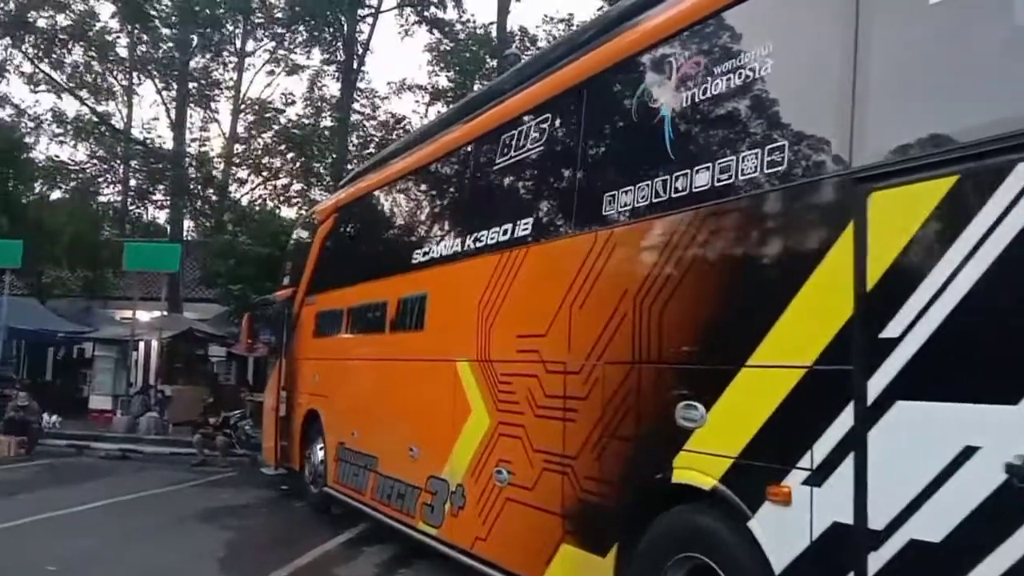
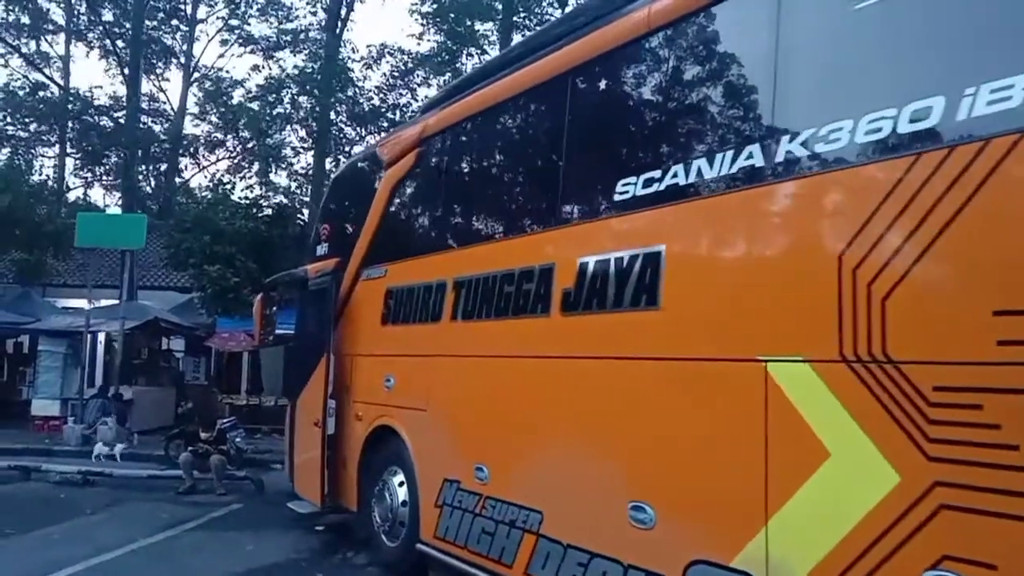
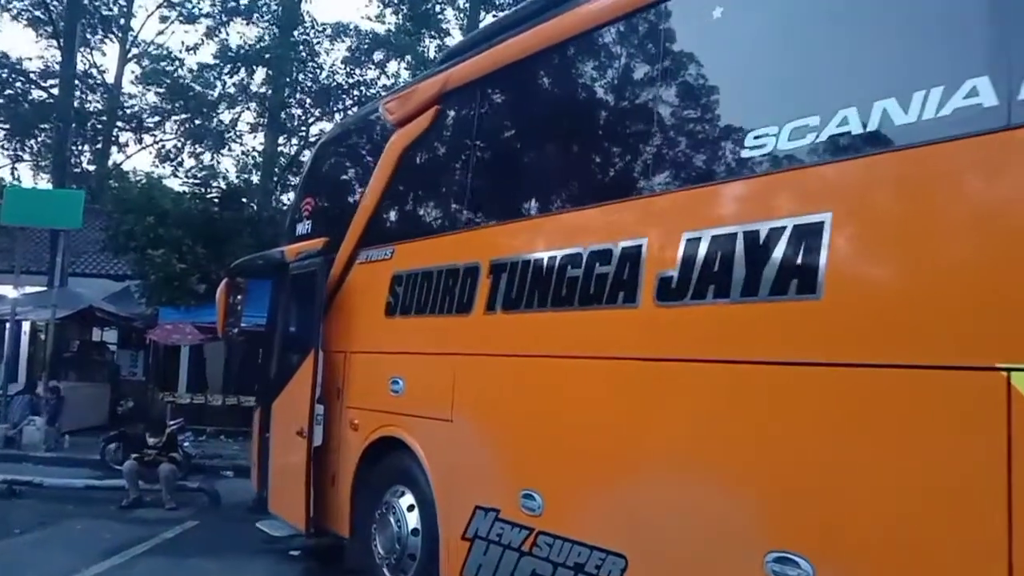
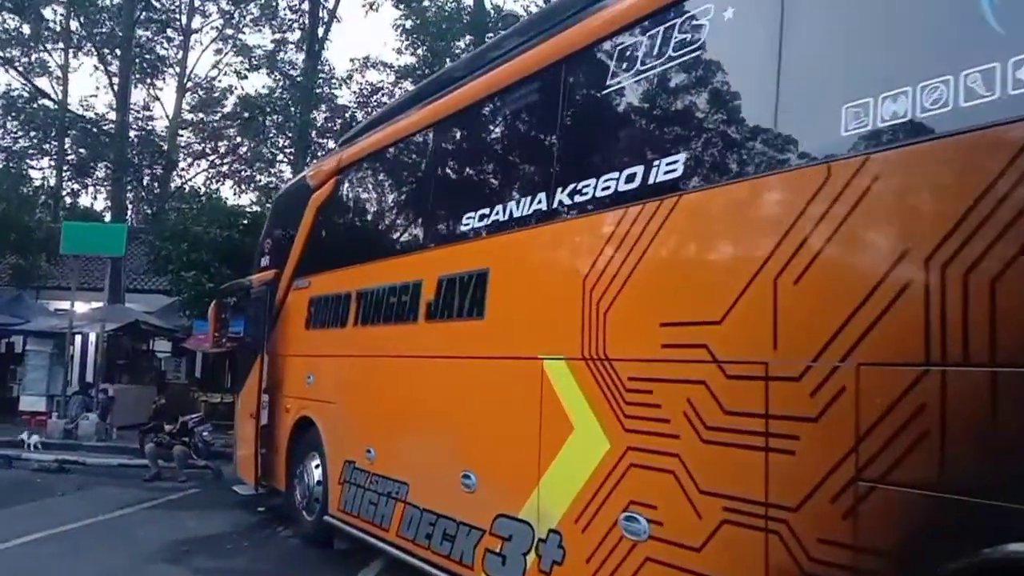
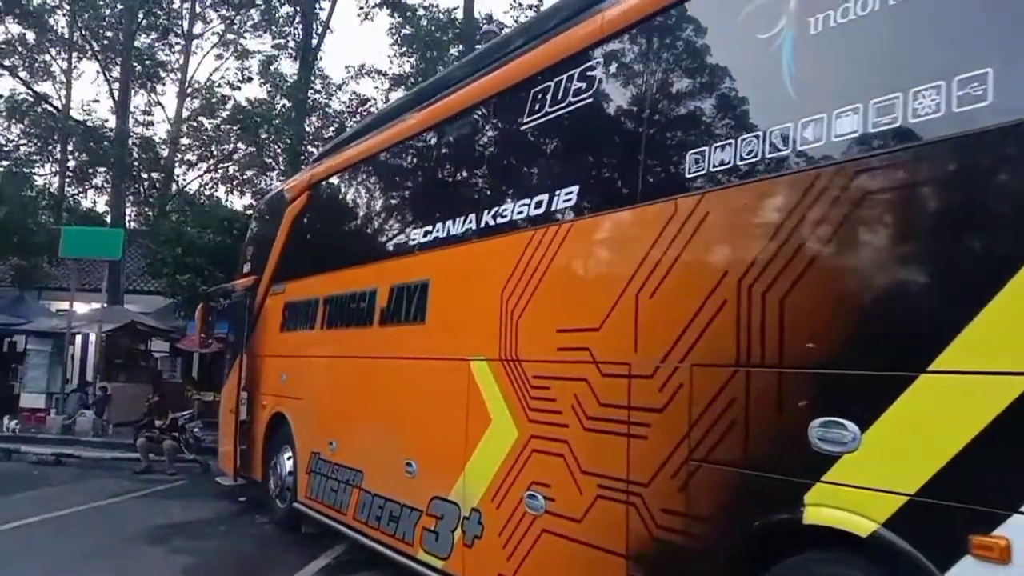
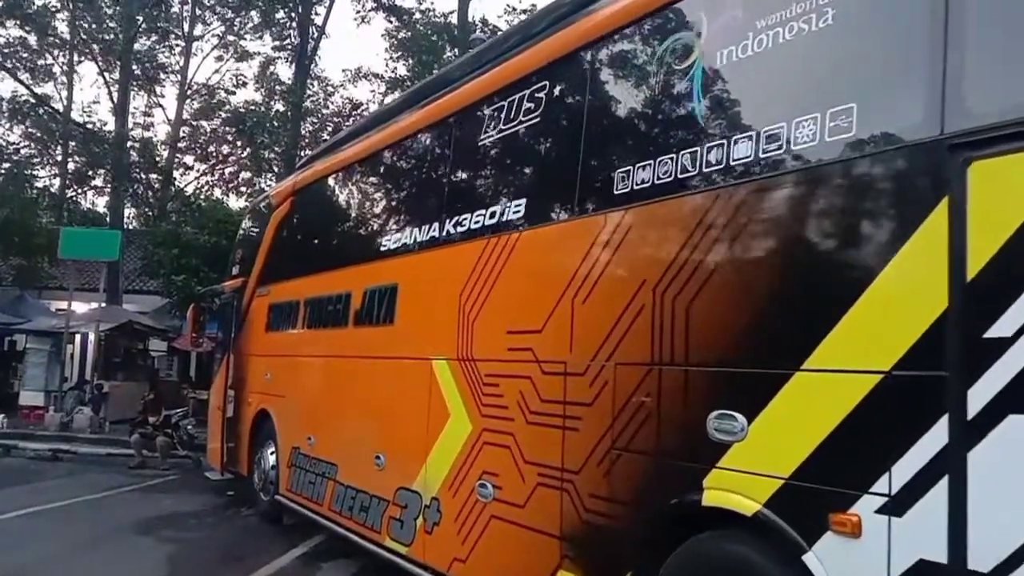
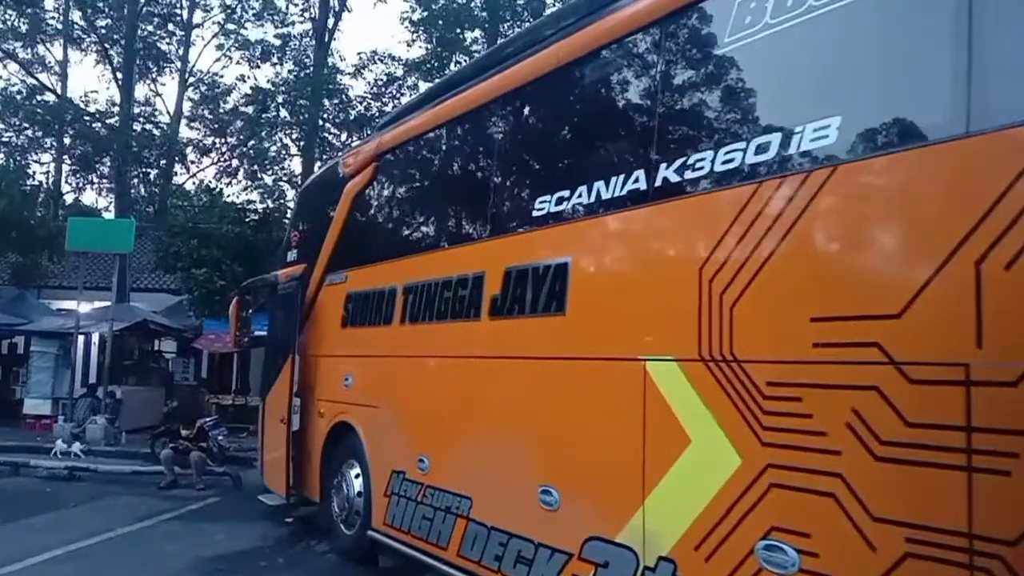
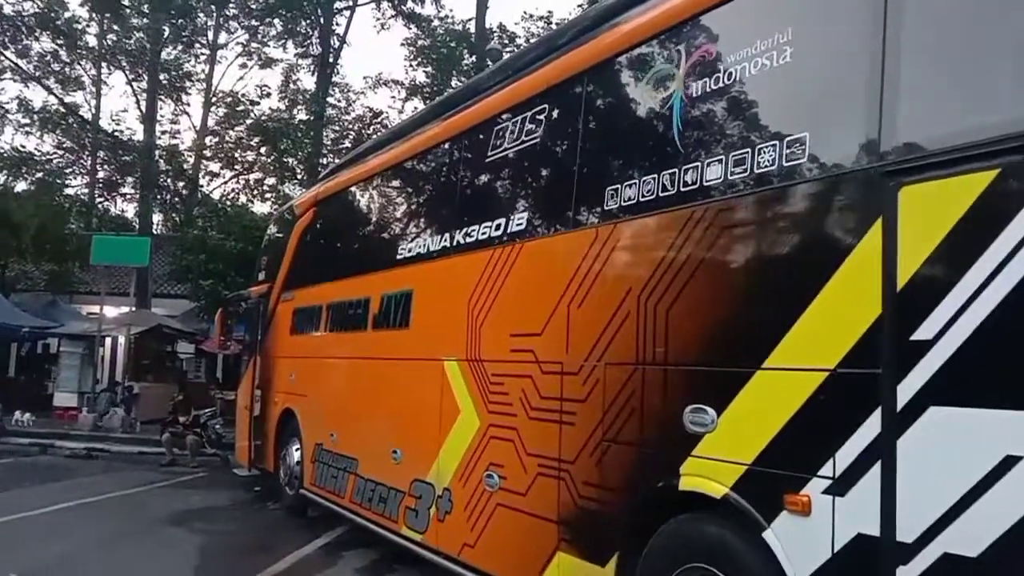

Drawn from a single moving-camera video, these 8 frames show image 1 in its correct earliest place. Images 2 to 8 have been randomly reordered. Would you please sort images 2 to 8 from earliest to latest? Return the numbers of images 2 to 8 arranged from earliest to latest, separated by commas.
8, 6, 5, 4, 7, 2, 3
